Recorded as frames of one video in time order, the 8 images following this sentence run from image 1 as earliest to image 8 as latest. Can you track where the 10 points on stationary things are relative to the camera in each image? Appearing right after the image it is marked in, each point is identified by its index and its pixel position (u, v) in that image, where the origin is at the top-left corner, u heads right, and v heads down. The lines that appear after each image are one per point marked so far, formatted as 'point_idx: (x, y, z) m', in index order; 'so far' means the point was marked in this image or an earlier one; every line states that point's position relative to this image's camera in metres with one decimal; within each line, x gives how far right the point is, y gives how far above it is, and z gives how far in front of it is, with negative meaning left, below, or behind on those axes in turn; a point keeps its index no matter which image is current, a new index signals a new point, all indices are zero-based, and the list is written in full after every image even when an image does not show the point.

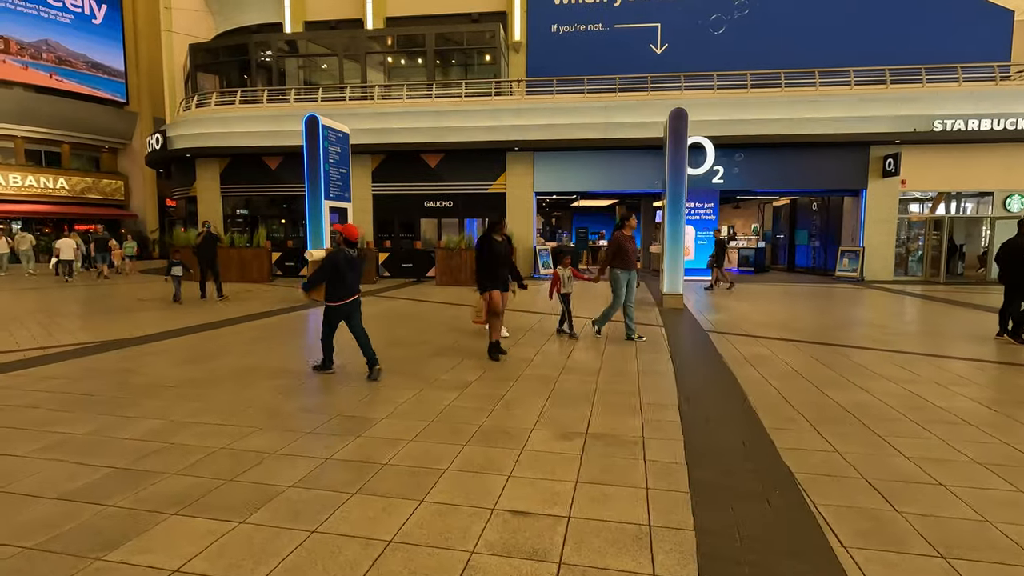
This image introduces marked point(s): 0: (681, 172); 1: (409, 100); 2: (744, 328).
0: (+3.4, +2.3, +10.6) m
1: (-3.7, +6.7, +19.0) m
2: (+4.1, -0.7, +9.3) m
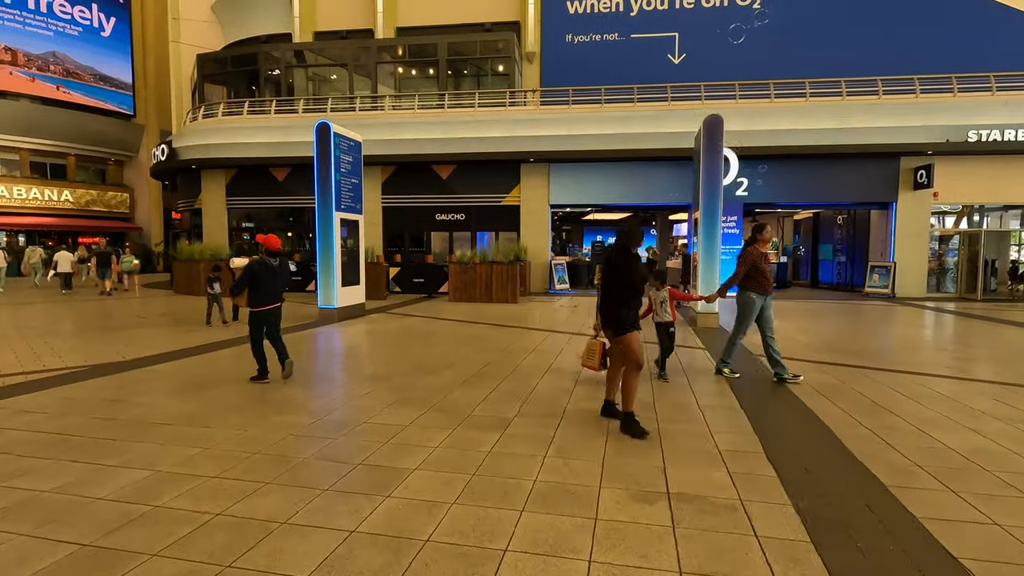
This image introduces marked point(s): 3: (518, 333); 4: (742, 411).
0: (+3.8, +1.9, +9.9) m
1: (-3.2, +6.1, +18.5) m
2: (+4.5, -1.0, +8.5) m
3: (+0.1, -0.8, +9.5) m
4: (+2.0, -1.1, +4.7) m
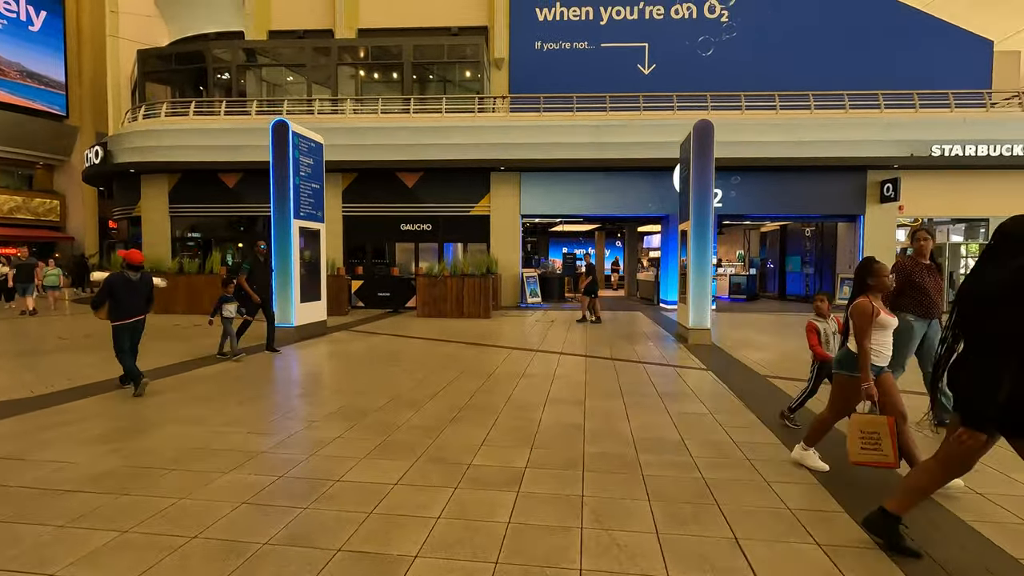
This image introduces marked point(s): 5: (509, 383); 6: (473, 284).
0: (+3.4, +1.7, +9.4) m
1: (-4.2, +5.7, +17.5) m
2: (+4.3, -1.2, +8.0) m
3: (-0.2, -1.1, +8.7) m
4: (+2.1, -1.2, +4.0) m
5: (0.0, -1.1, +6.4) m
6: (-1.0, +0.1, +14.3) m
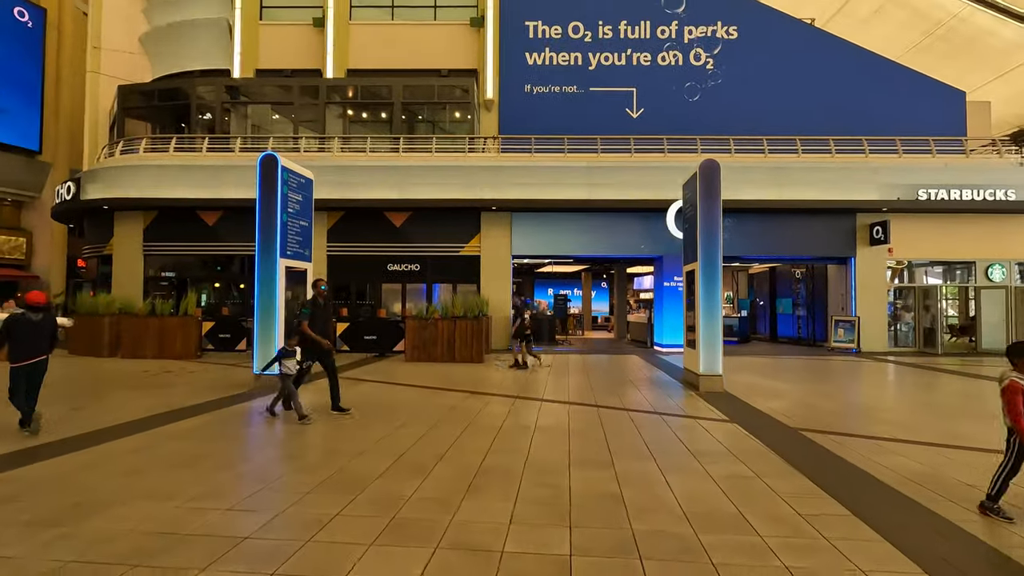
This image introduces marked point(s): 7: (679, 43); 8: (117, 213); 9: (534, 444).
0: (+3.5, +0.9, +9.1) m
1: (-4.5, +4.3, +17.2) m
2: (+4.3, -1.8, +7.6) m
3: (-0.1, -1.7, +8.0) m
4: (+2.3, -1.6, +3.5) m
5: (+0.1, -1.6, +5.7) m
6: (-1.2, -1.0, +13.7) m
7: (+6.0, +8.9, +19.4) m
8: (-12.6, +2.4, +17.1) m
9: (+0.2, -1.6, +5.5) m
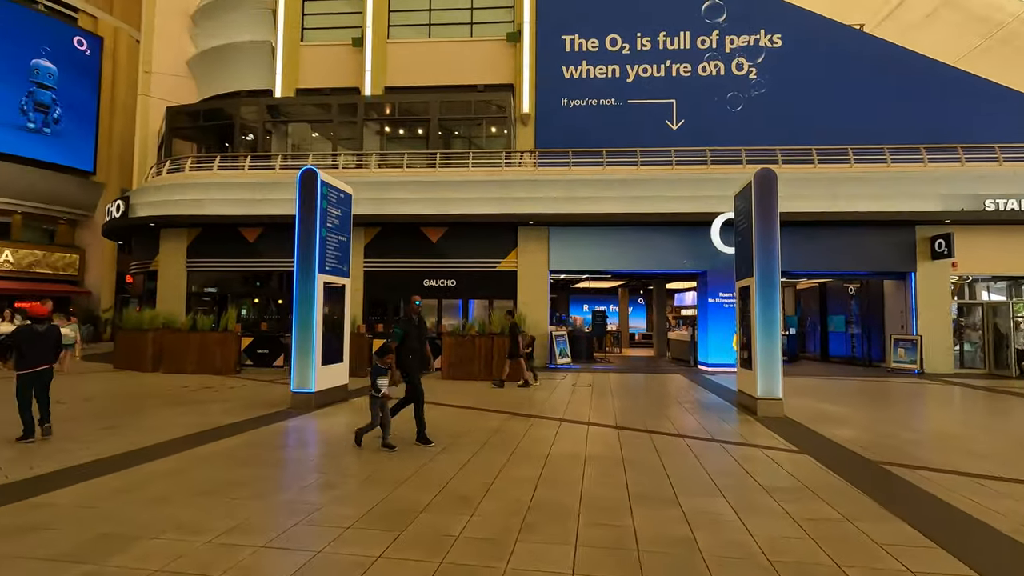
0: (+4.2, +0.7, +8.5) m
1: (-3.3, +3.8, +17.2) m
2: (+4.9, -2.0, +6.9) m
3: (+0.5, -2.0, +7.6) m
4: (+2.7, -1.7, +2.9) m
5: (+0.6, -1.8, +5.3) m
6: (-0.2, -1.4, +13.3) m
7: (+7.4, +8.3, +18.9) m
8: (-11.4, +1.9, +17.5) m
9: (+0.7, -1.8, +5.1) m
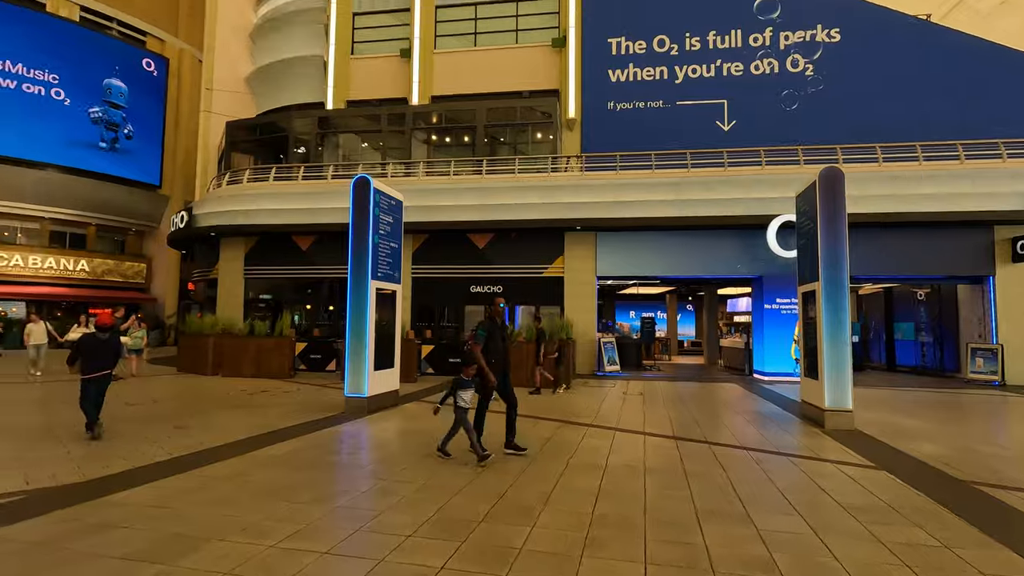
0: (+5.0, +0.6, +8.1) m
1: (-1.8, +3.6, +17.3) m
2: (+5.6, -2.1, +6.3) m
3: (+1.3, -2.1, +7.4) m
4: (+3.1, -1.7, +2.6) m
5: (+1.2, -1.9, +5.1) m
6: (+1.0, -1.5, +13.2) m
7: (+8.9, +8.1, +18.2) m
8: (-9.9, +1.6, +18.3) m
9: (+1.3, -1.8, +4.9) m
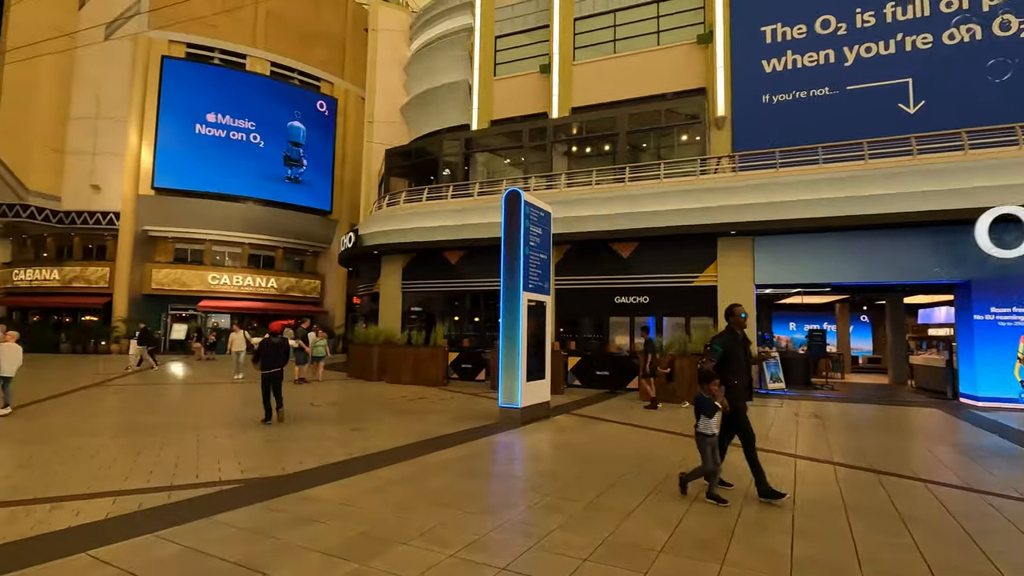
0: (+7.0, +0.5, +6.4) m
1: (+2.7, +3.3, +17.1) m
2: (+7.3, -2.1, +4.5) m
3: (+3.3, -2.2, +6.6) m
4: (+3.9, -1.7, +1.5) m
5: (+2.7, -1.9, +4.4) m
6: (+4.5, -1.8, +12.3) m
7: (+13.4, +7.9, +15.4) m
8: (-4.8, +1.2, +20.0) m
9: (+2.7, -1.9, +4.2) m
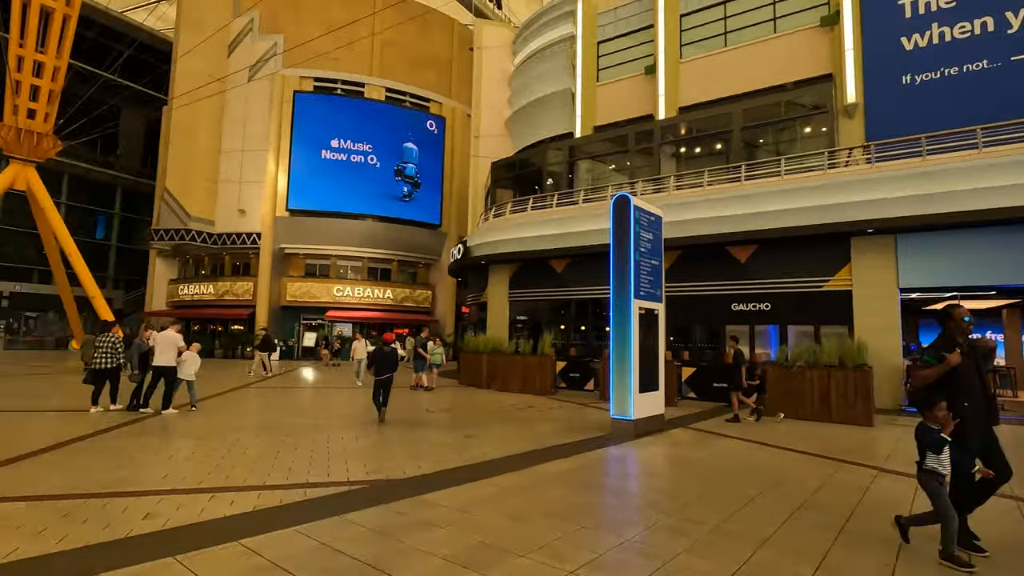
0: (+8.2, +0.5, +4.8) m
1: (+6.0, +3.1, +16.2) m
2: (+8.1, -2.1, +2.9) m
3: (+4.6, -2.2, +5.7) m
4: (+4.2, -1.6, +0.6) m
5: (+3.6, -1.9, +3.7) m
6: (+6.9, -1.9, +11.0) m
7: (+16.0, +7.9, +12.6) m
8: (-0.8, +0.8, +20.4) m
9: (+3.5, -1.9, +3.4) m
